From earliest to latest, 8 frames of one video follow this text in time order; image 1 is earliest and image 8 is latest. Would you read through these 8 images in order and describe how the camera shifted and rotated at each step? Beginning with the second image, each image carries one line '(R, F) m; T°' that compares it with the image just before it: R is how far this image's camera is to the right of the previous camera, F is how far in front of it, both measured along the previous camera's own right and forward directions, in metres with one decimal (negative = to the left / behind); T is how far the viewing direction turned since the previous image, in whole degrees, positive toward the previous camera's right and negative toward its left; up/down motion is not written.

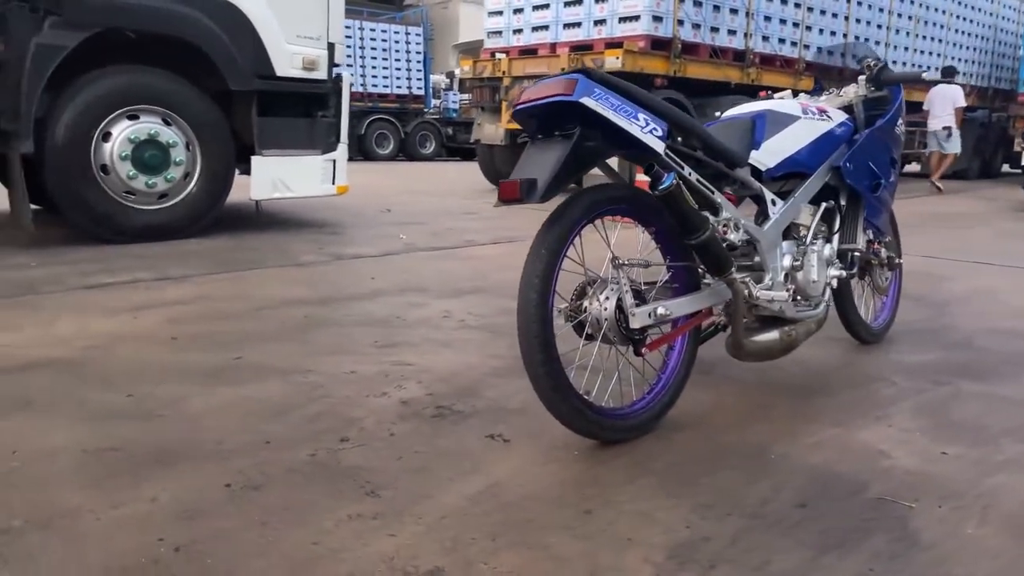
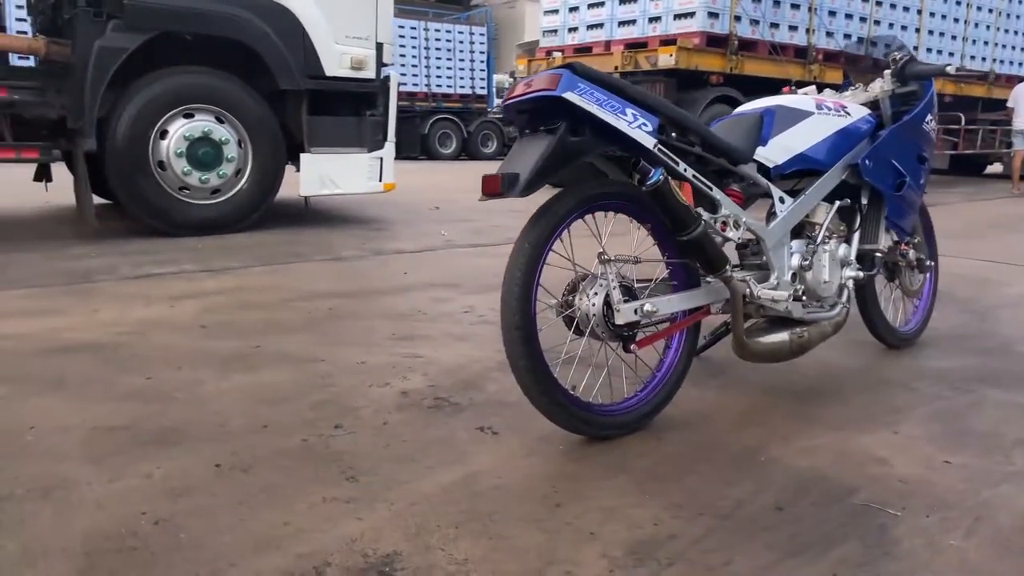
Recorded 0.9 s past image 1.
(+0.3, 0.0) m; -6°
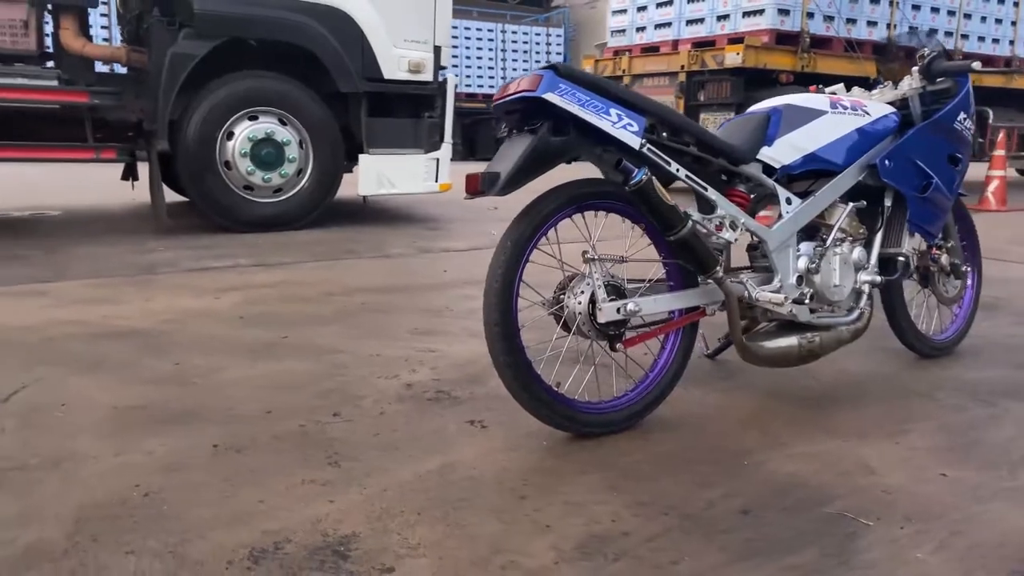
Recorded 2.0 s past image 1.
(+0.4, 0.0) m; -7°
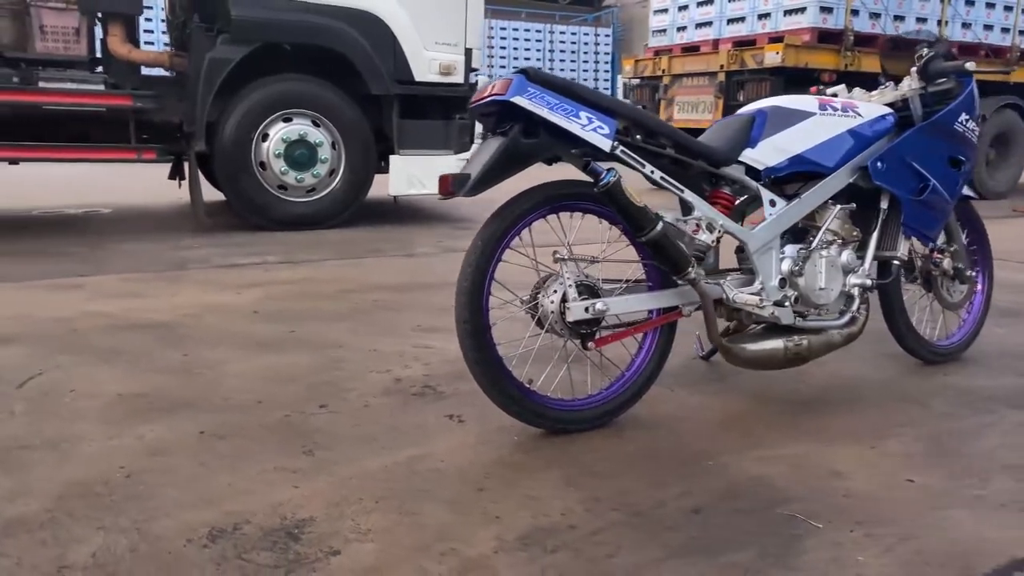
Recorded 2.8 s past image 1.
(+0.3, -0.1) m; -5°
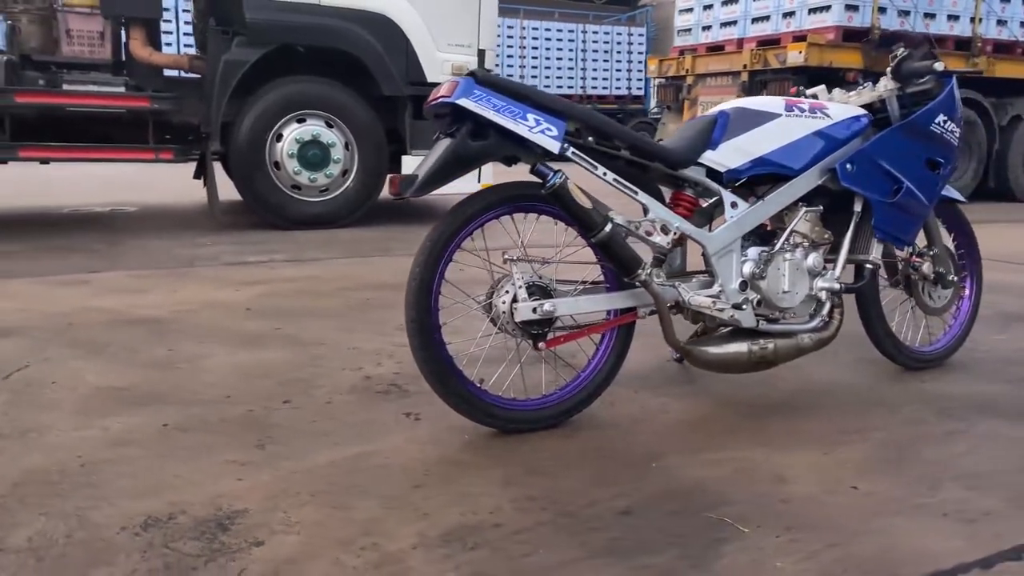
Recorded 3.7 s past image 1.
(+0.4, 0.0) m; -4°
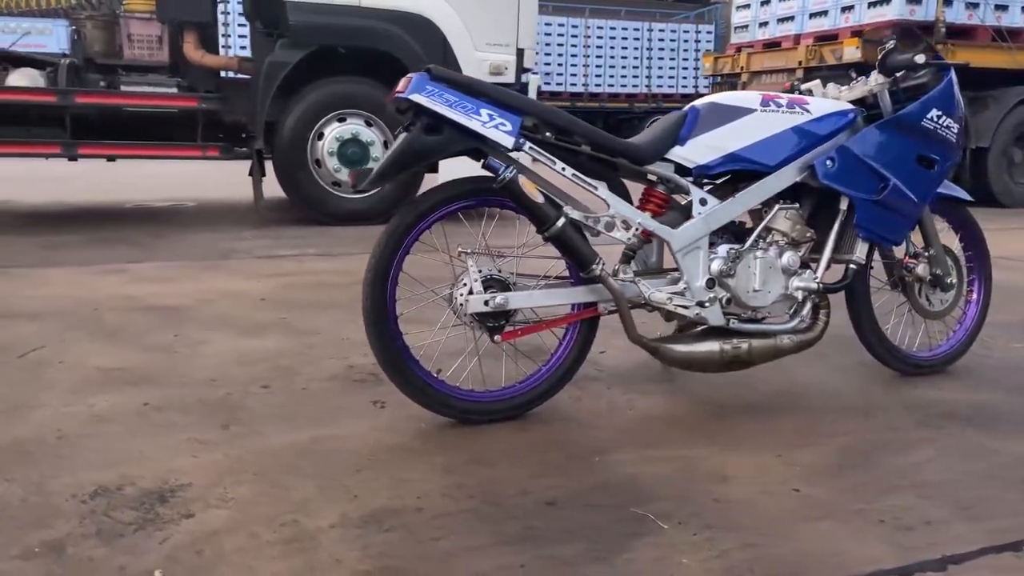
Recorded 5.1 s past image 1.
(+0.5, 0.0) m; -6°
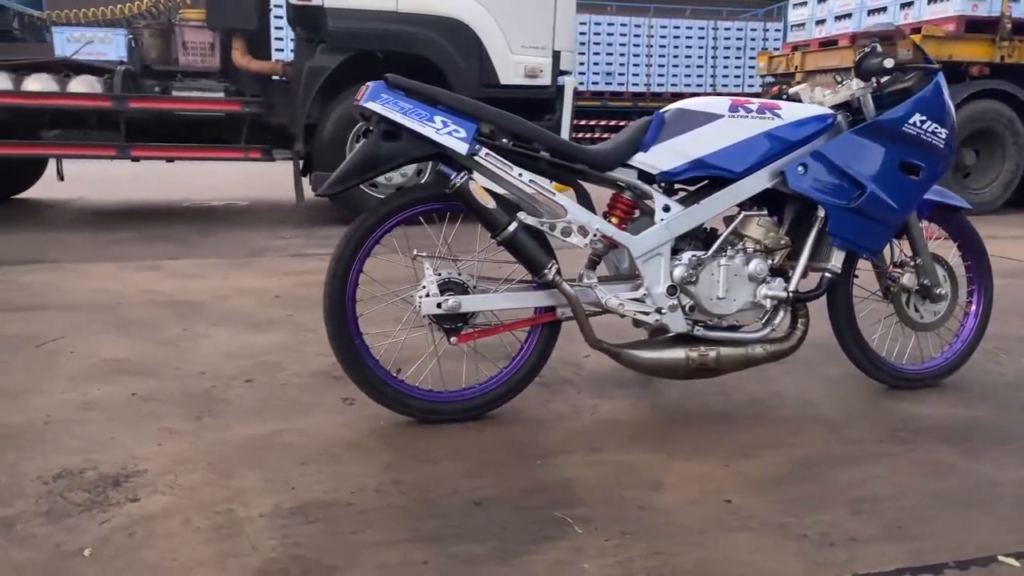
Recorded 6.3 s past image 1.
(+0.5, 0.0) m; -6°
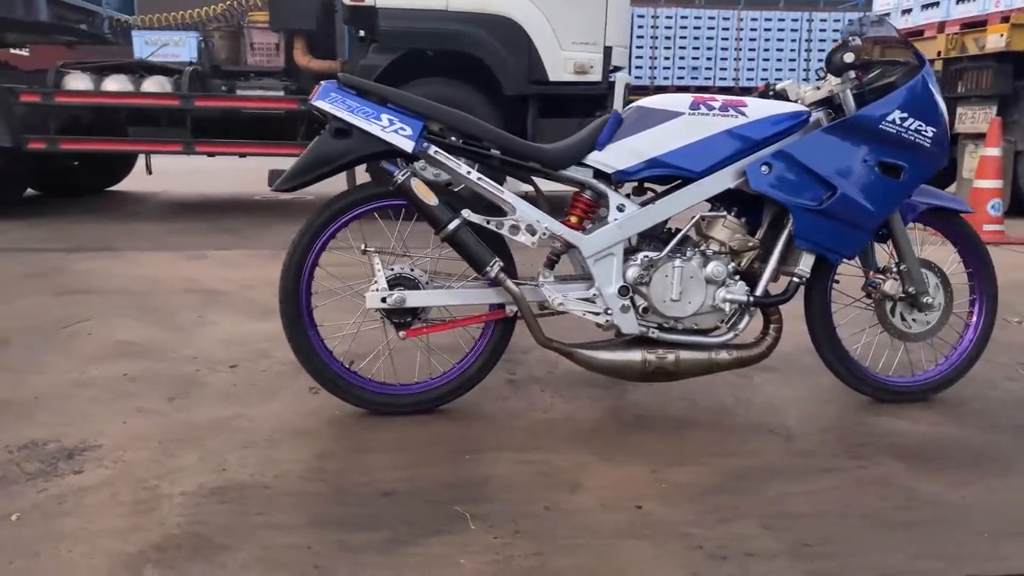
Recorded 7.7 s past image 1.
(+0.6, 0.0) m; -8°
